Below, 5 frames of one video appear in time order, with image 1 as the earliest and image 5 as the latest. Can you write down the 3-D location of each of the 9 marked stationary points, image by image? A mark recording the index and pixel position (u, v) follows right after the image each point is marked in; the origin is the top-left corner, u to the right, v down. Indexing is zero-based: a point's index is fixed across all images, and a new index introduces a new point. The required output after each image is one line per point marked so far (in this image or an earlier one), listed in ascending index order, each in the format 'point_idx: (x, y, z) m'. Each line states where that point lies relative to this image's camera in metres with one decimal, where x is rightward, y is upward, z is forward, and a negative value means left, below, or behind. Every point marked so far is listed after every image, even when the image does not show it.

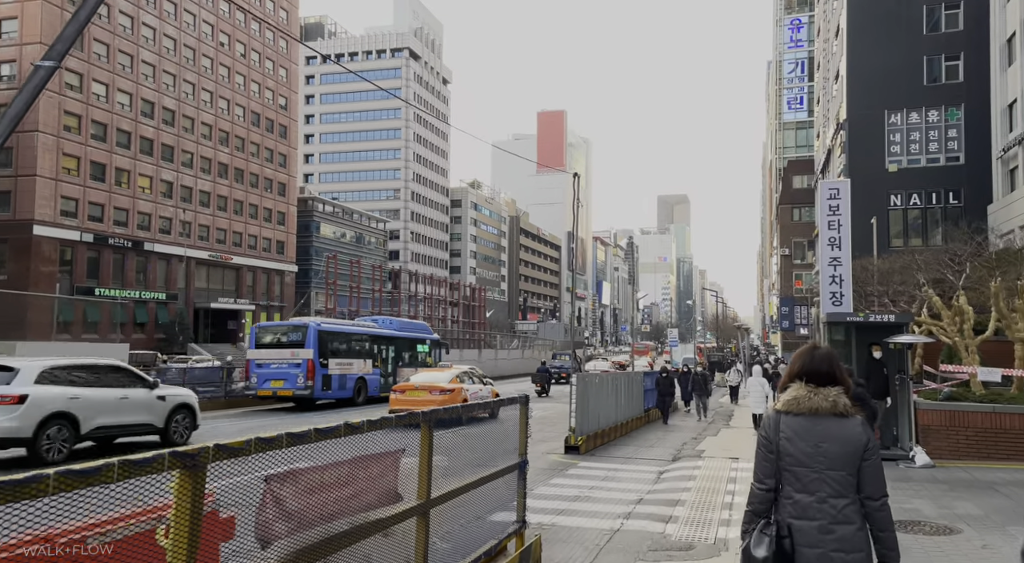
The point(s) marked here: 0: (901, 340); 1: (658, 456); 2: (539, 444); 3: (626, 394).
0: (+5.2, -0.8, +11.3) m
1: (+2.2, -2.7, +12.8) m
2: (+0.5, -2.7, +14.1) m
3: (+2.2, -2.2, +16.5) m
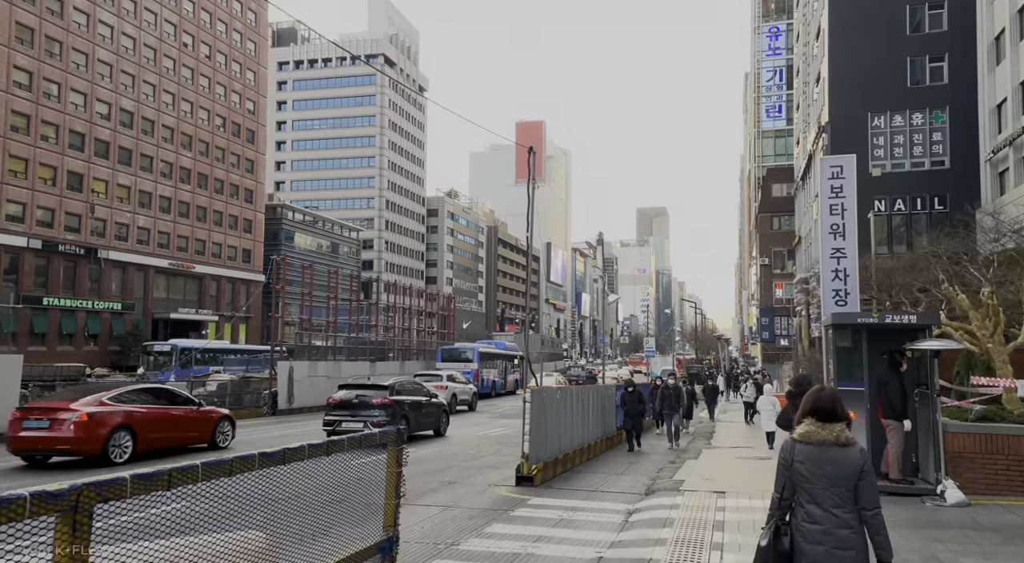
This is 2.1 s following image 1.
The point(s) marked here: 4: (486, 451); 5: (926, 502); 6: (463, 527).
0: (+4.5, -0.7, +9.2) m
1: (+1.5, -2.6, +10.6) m
2: (-0.3, -2.7, +11.9) m
3: (+1.4, -2.2, +14.3) m
4: (-0.5, -3.1, +15.3) m
5: (+4.2, -2.3, +8.7) m
6: (-0.4, -2.3, +8.1) m
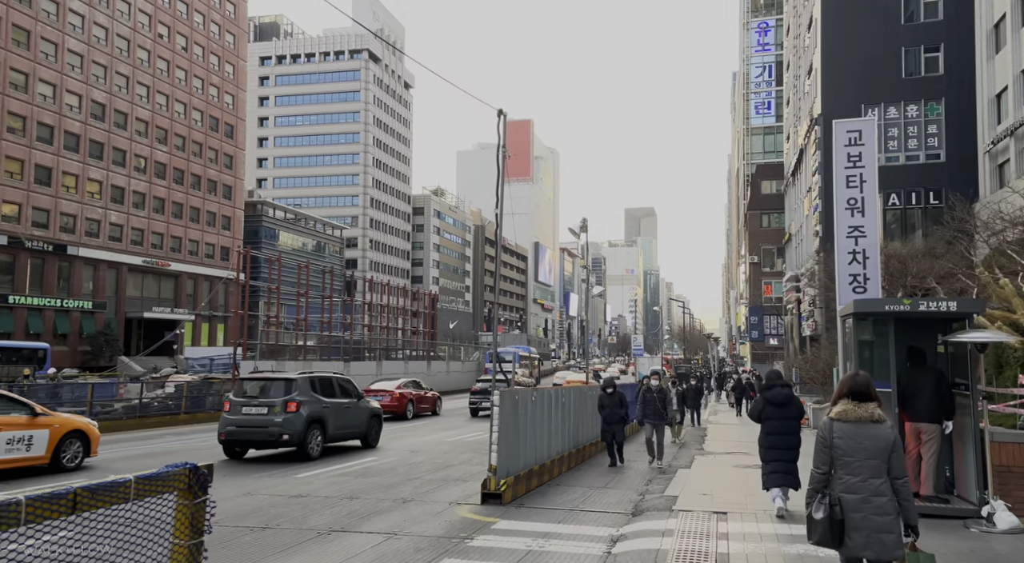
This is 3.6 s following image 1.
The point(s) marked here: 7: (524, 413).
0: (+4.1, -0.5, +7.7) m
1: (+1.1, -2.4, +9.1) m
2: (-0.7, -2.5, +10.3) m
3: (+0.9, -2.0, +12.8) m
4: (-0.9, -2.9, +13.8) m
5: (+3.9, -2.1, +7.2) m
6: (-0.8, -2.2, +6.6) m
7: (+0.2, -1.6, +10.2) m
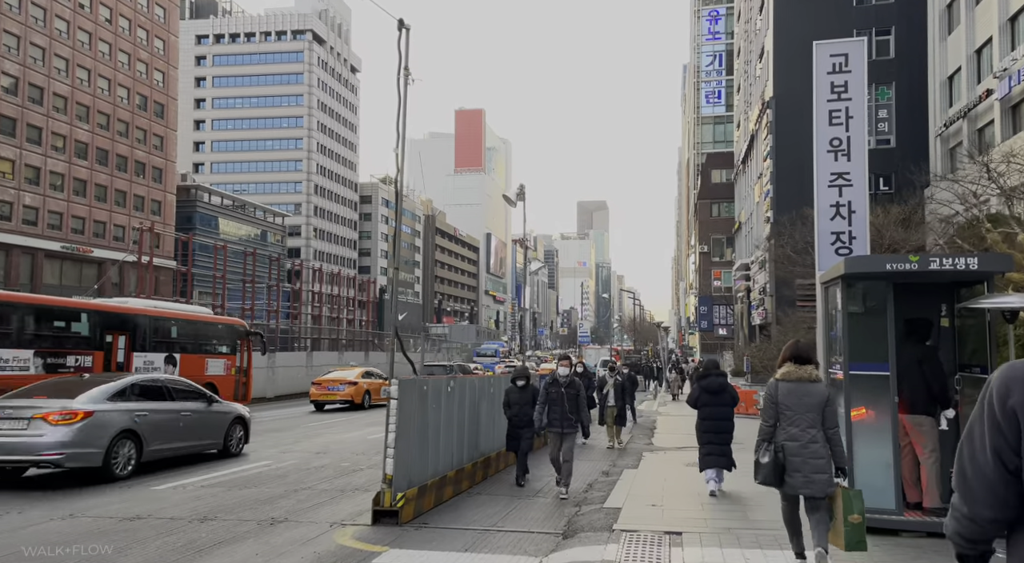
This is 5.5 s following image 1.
0: (+3.3, -0.2, +6.0) m
1: (+0.2, -2.1, +7.2) m
2: (-1.6, -2.2, +8.4) m
3: (-0.1, -1.6, +10.9) m
4: (-2.0, -2.5, +11.8) m
5: (+3.1, -1.8, +5.5) m
6: (-1.5, -1.8, +4.6) m
7: (-0.8, -1.2, +8.3) m
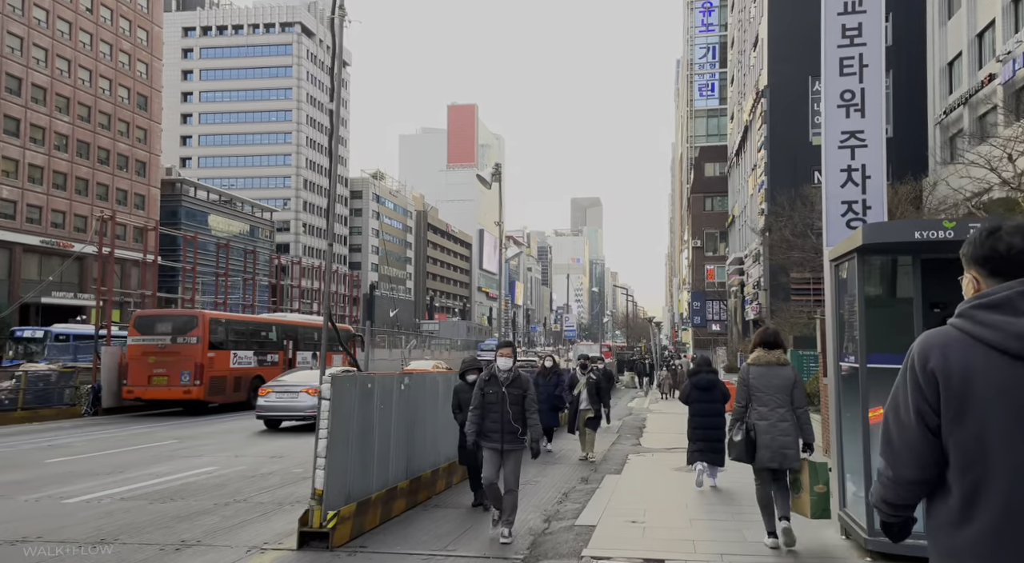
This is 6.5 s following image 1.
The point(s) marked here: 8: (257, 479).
0: (+3.0, 0.0, +4.9) m
1: (-0.1, -1.9, +6.1) m
2: (-2.0, -2.0, +7.2) m
3: (-0.5, -1.5, +9.8) m
4: (-2.4, -2.4, +10.7) m
5: (+2.8, -1.6, +4.4) m
6: (-1.8, -1.7, +3.4) m
7: (-1.1, -1.0, +7.1) m
8: (-3.0, -2.3, +9.8) m
